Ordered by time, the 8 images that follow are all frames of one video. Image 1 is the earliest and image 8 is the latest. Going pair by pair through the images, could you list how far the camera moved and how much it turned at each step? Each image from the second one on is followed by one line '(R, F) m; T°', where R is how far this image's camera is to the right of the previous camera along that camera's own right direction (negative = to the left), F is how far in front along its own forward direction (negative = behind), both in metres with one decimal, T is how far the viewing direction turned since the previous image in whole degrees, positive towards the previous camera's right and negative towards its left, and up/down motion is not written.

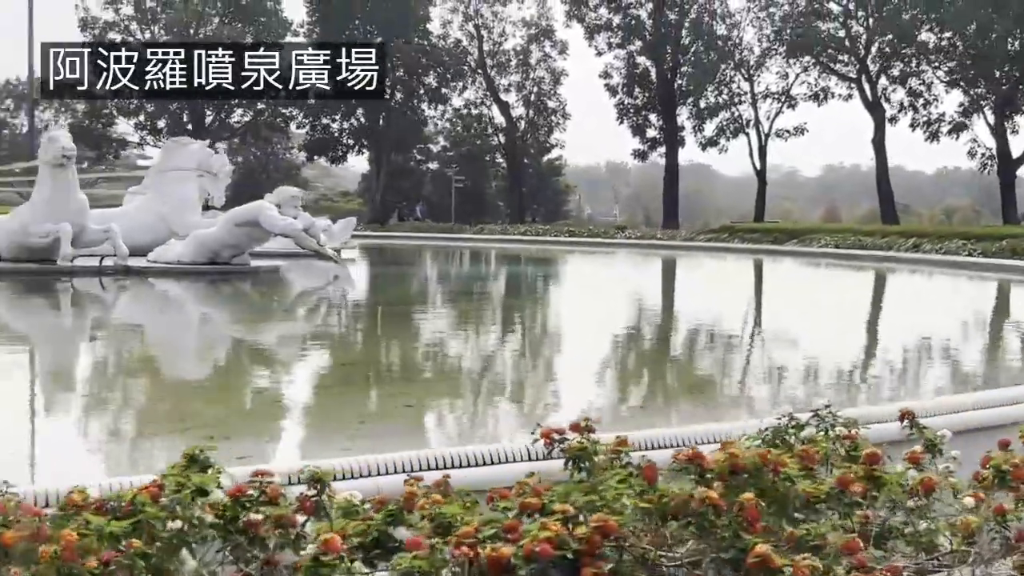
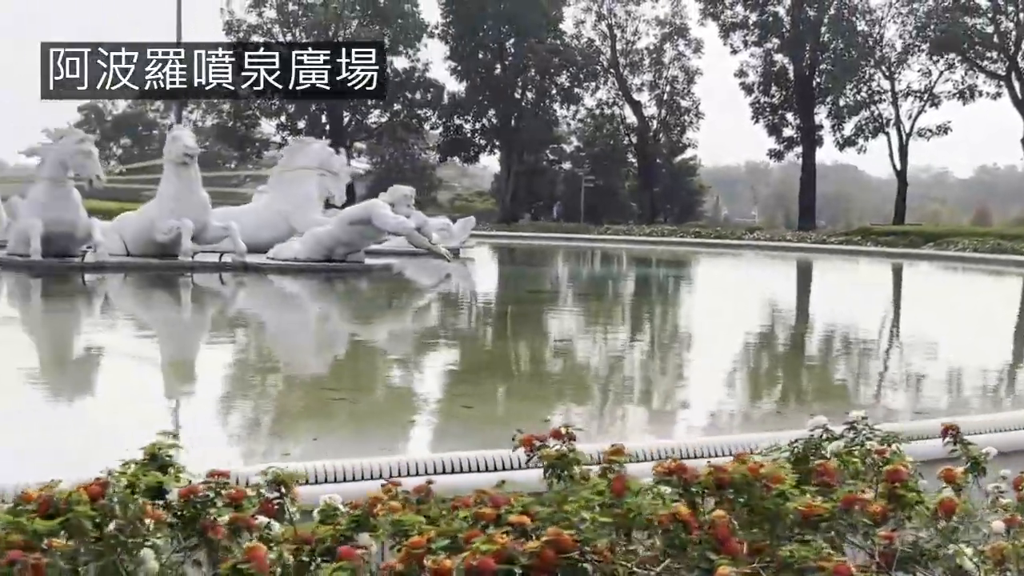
(+0.2, +0.1) m; -6°
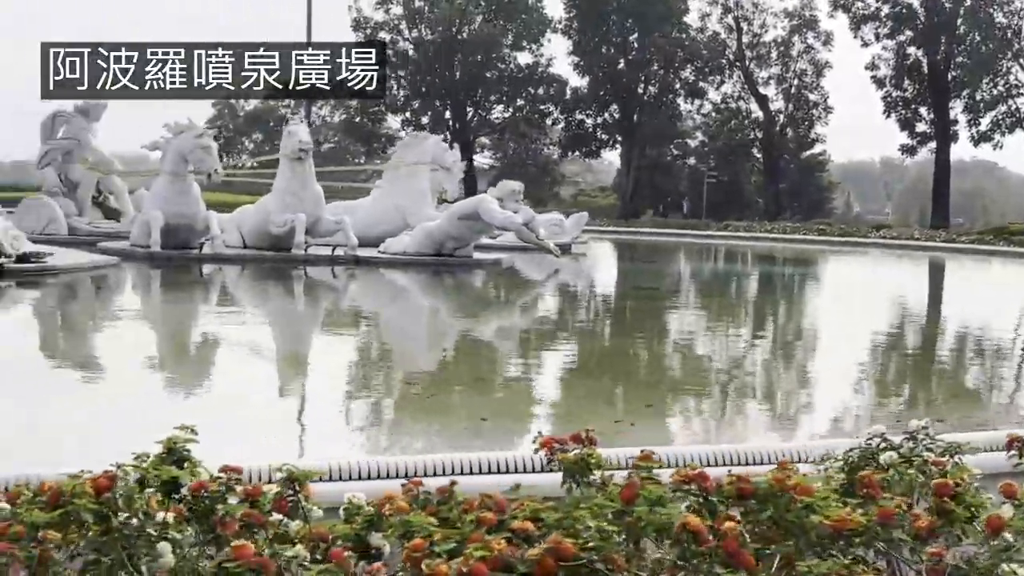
(+0.1, 0.0) m; -6°
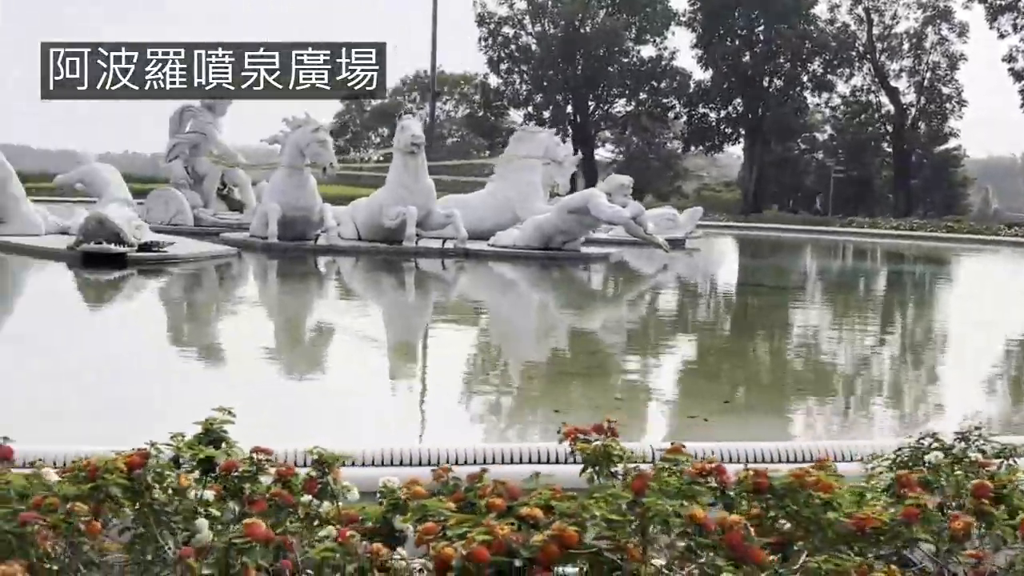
(+0.1, 0.0) m; -6°
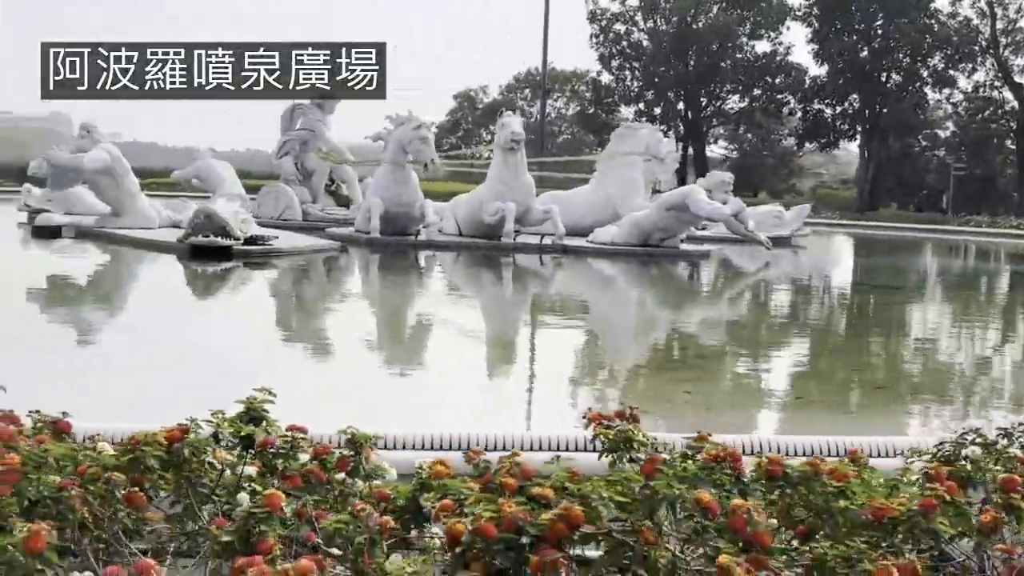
(+0.1, 0.0) m; -5°
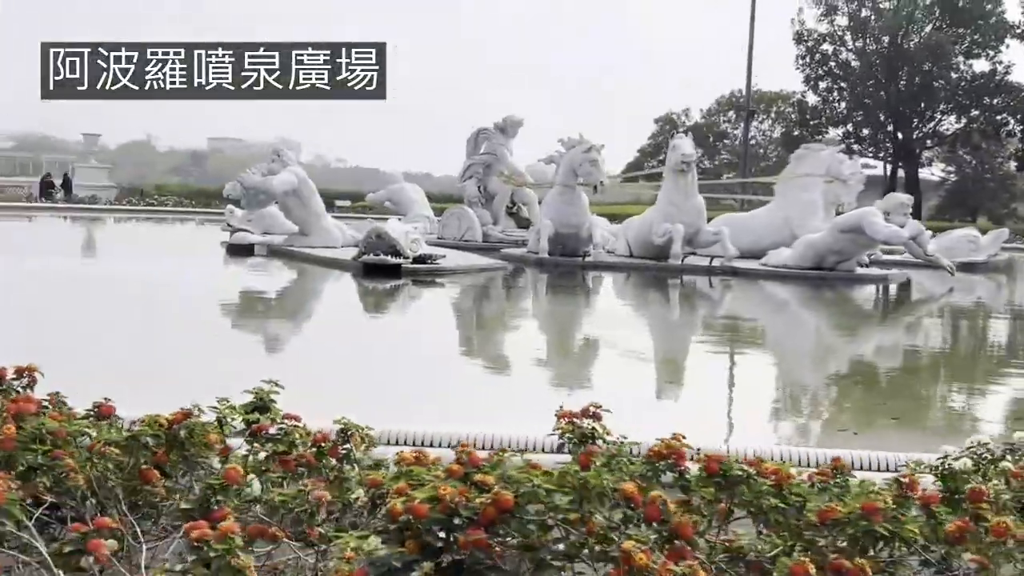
(+0.3, -0.1) m; -10°
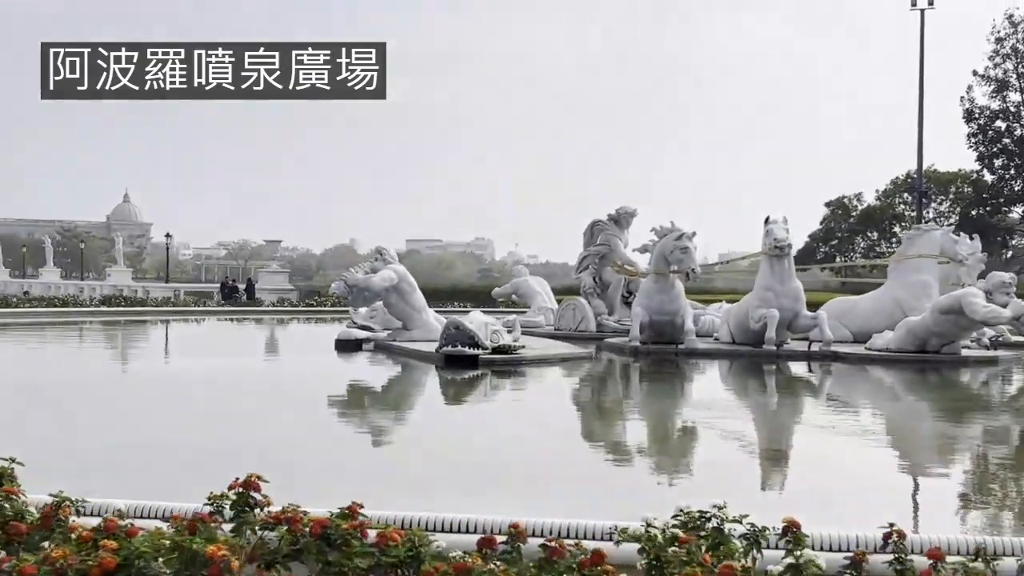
(+0.7, 0.0) m; -9°
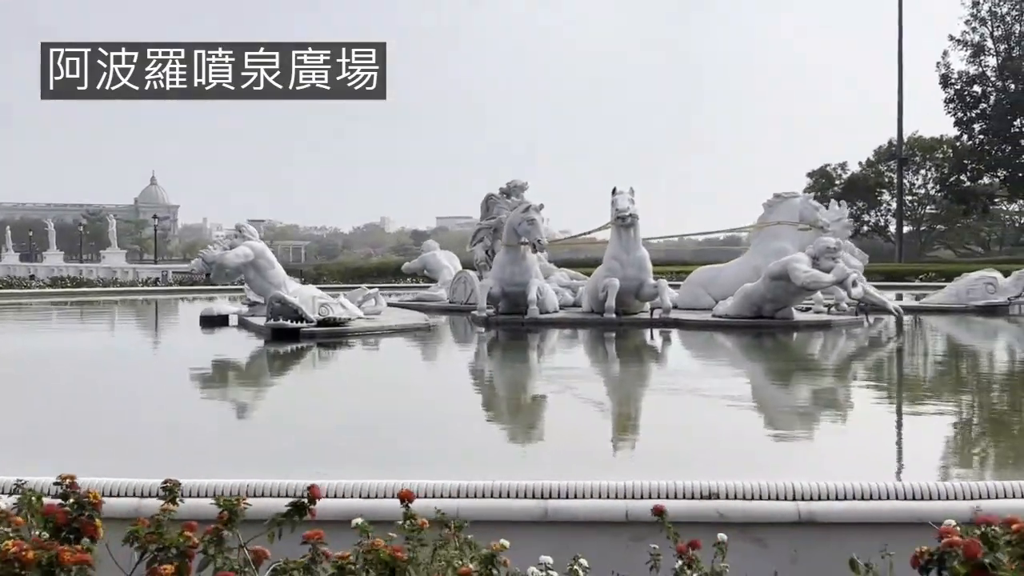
(+1.2, -0.1) m; 0°
